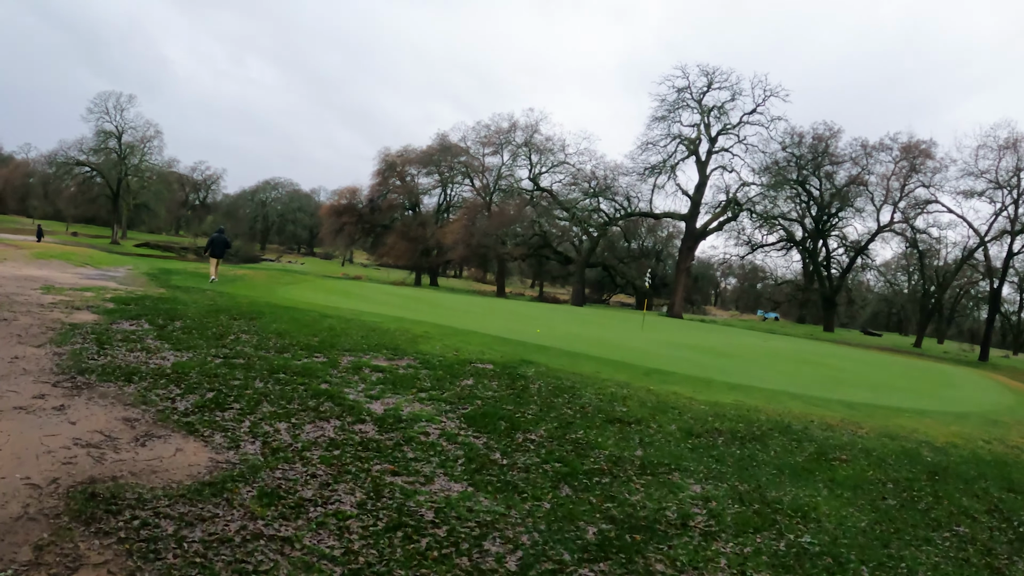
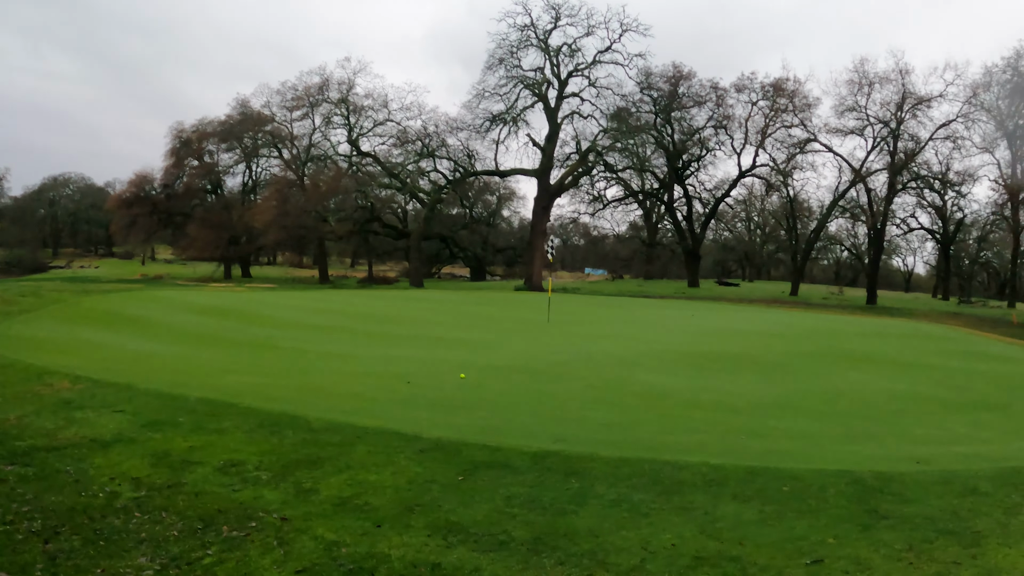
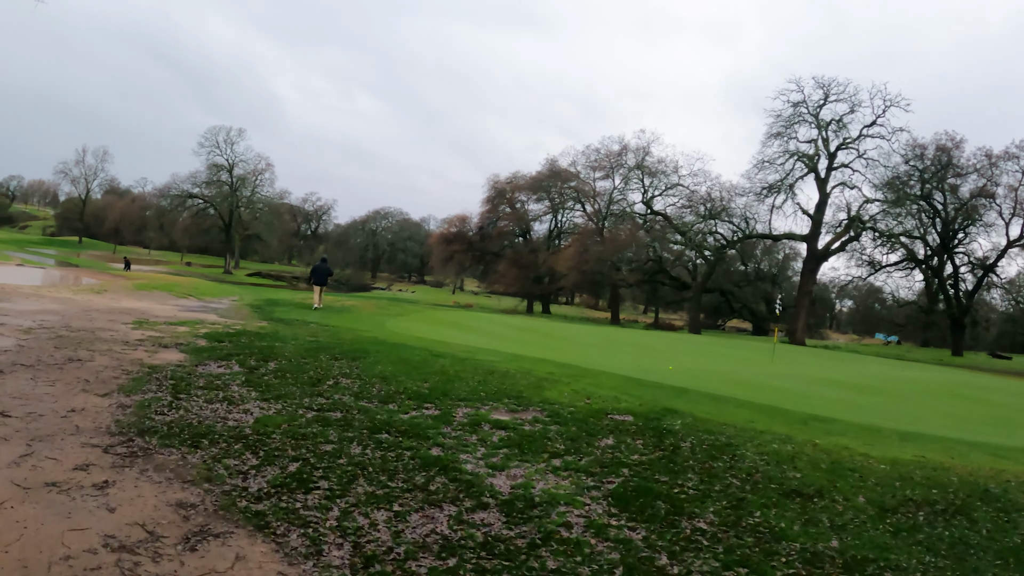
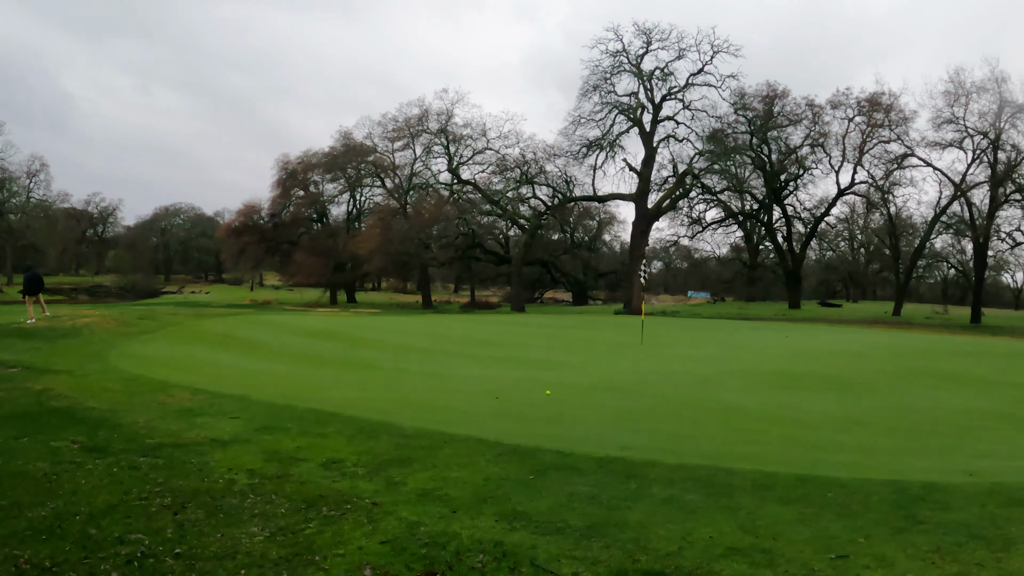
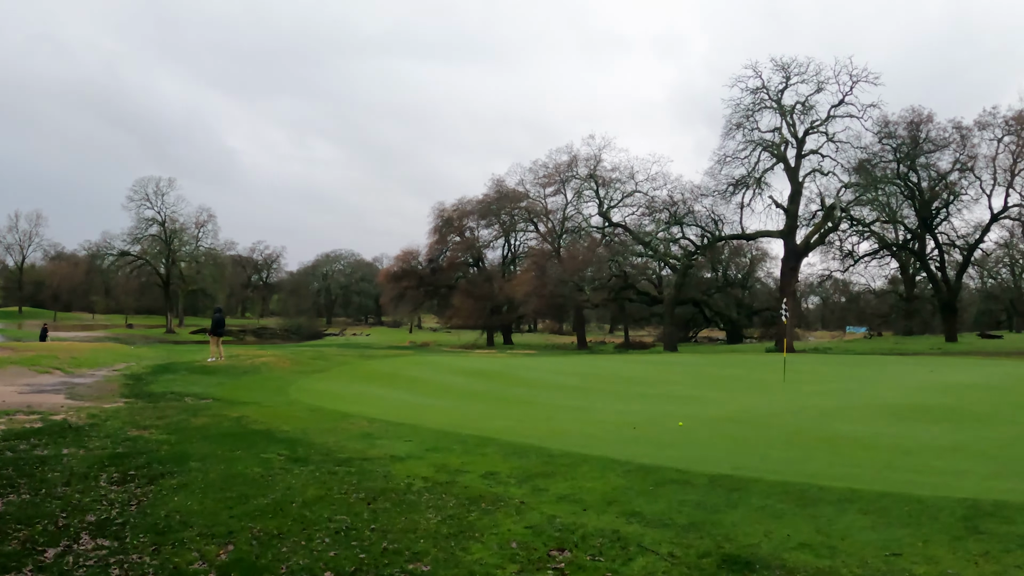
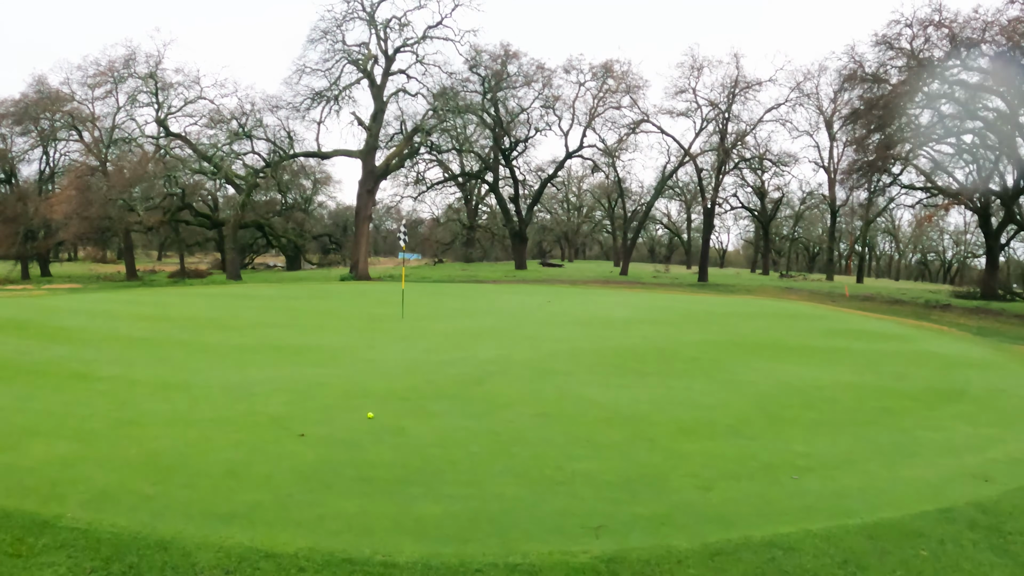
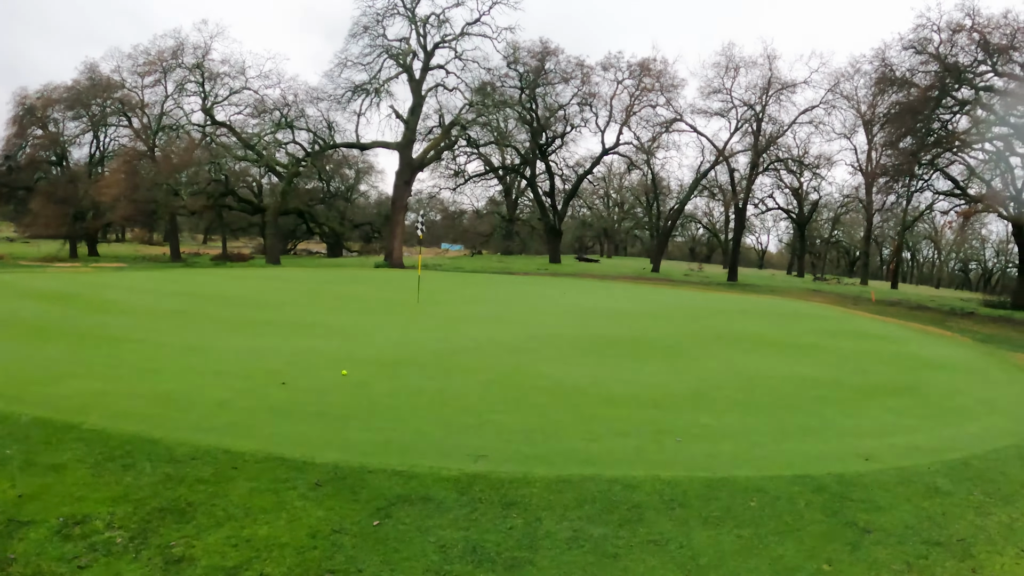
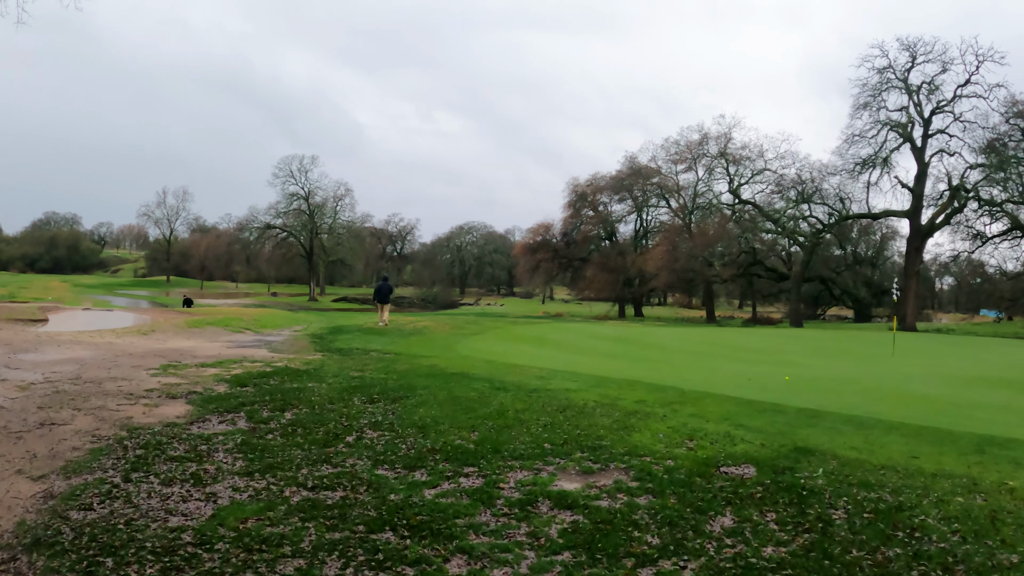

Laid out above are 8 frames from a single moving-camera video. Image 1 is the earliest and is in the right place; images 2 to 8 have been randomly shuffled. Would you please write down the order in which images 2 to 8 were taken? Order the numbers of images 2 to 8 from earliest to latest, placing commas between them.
3, 8, 5, 4, 2, 7, 6
